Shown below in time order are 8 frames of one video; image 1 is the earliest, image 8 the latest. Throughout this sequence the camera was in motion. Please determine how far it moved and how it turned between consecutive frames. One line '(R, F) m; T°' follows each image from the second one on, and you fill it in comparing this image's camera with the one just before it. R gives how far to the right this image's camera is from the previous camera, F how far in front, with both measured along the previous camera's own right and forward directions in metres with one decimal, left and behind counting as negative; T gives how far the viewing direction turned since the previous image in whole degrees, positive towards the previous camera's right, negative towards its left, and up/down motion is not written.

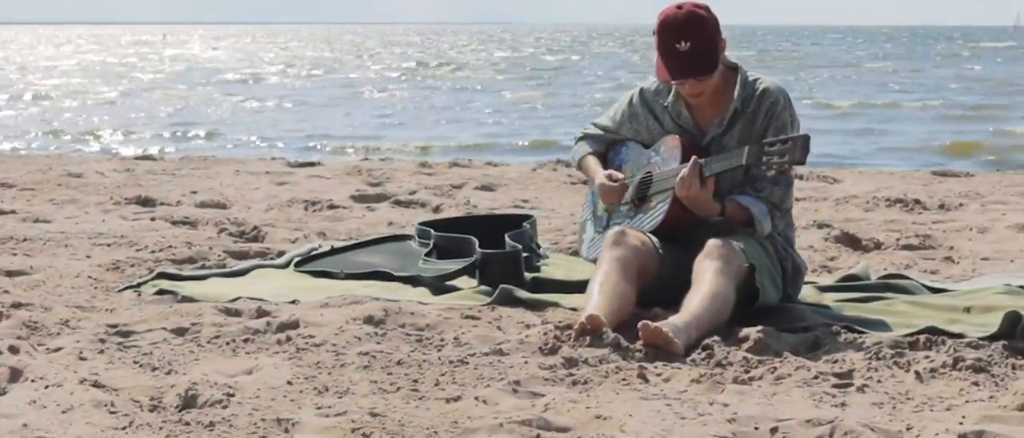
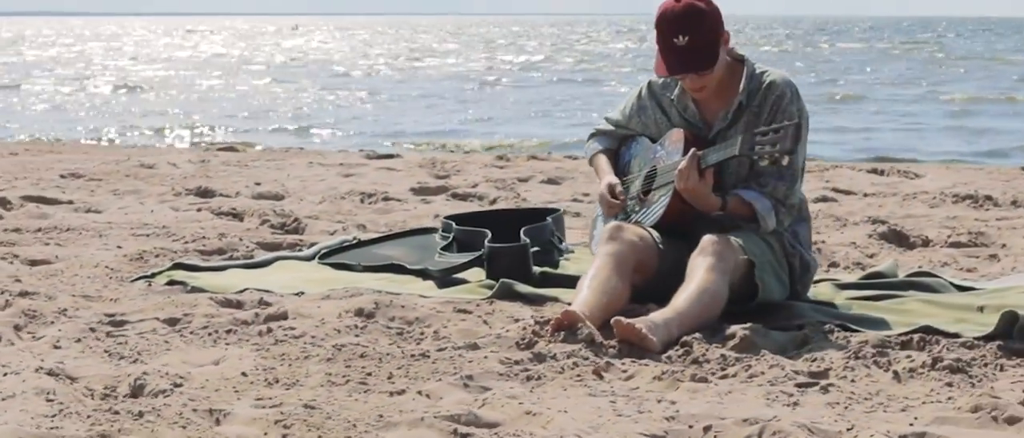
(+0.3, 0.0) m; -4°
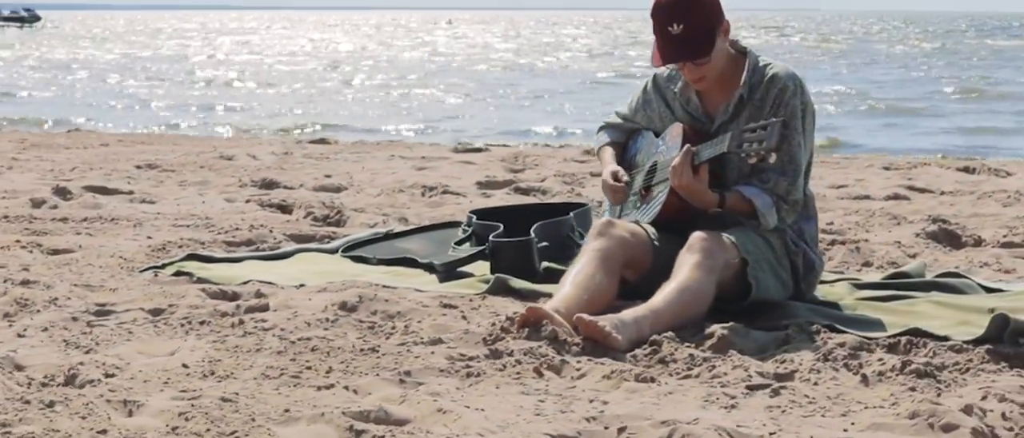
(+0.3, +0.1) m; -5°
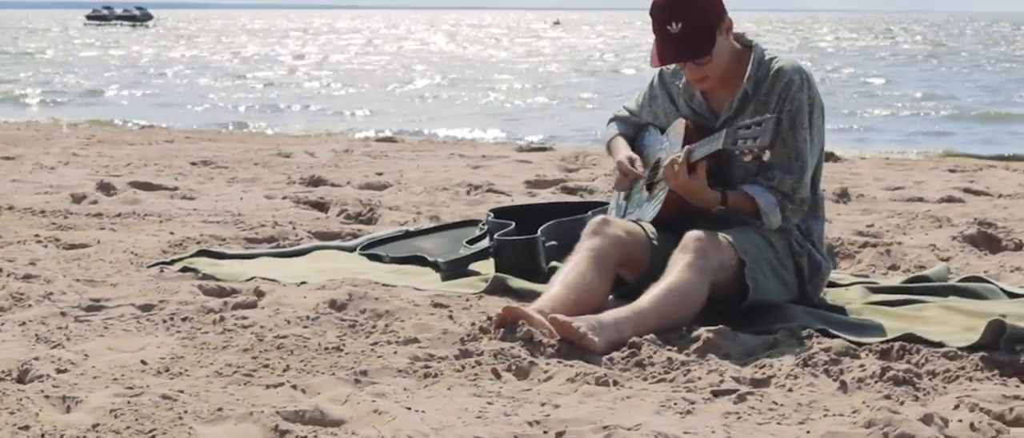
(+0.2, +0.1) m; -3°
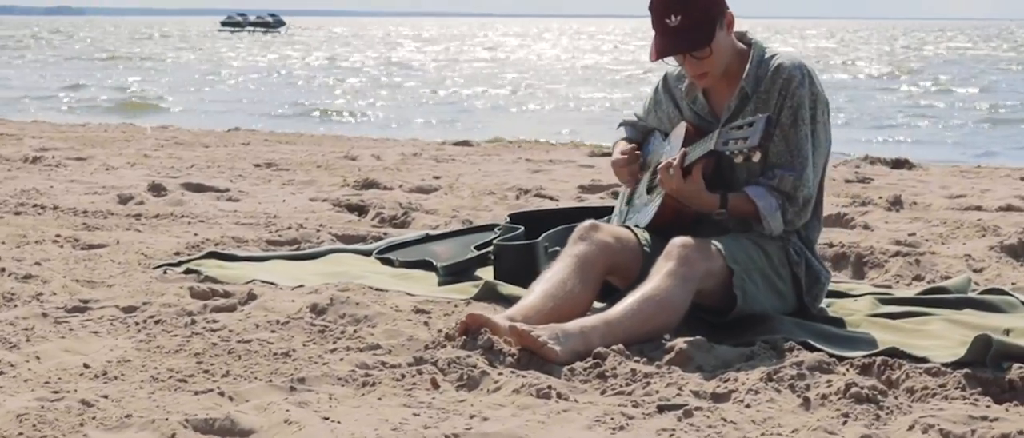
(+0.3, +0.1) m; -4°
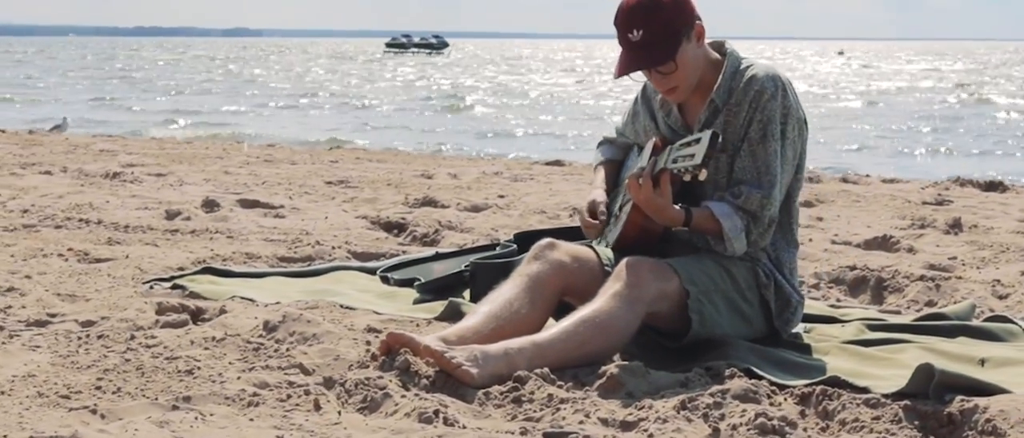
(+0.4, +0.1) m; -5°
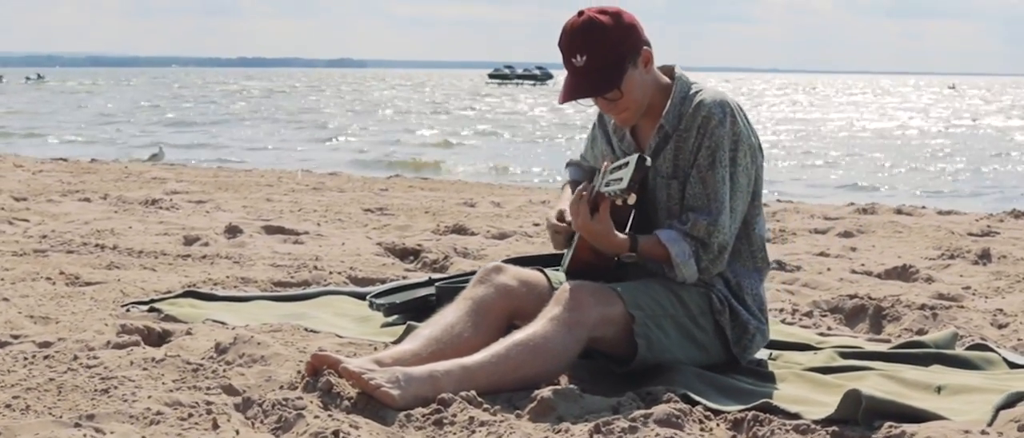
(+0.3, +0.1) m; -3°
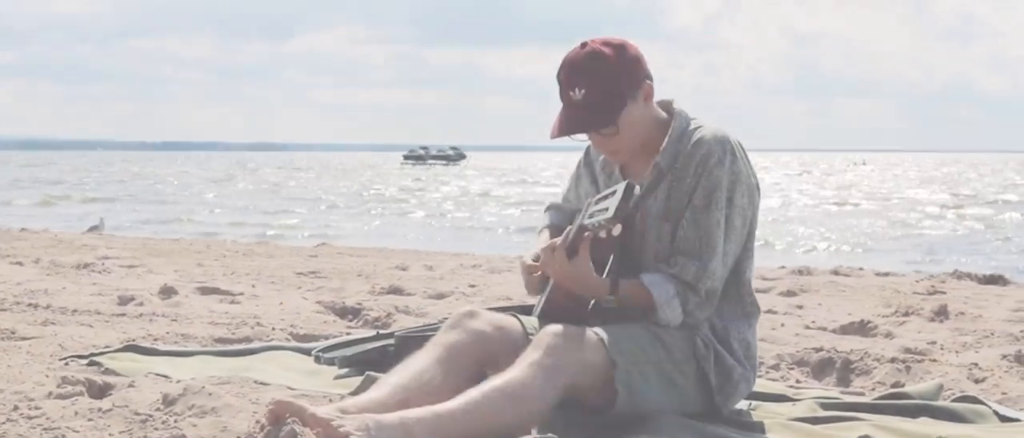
(-0.1, +0.2) m; +3°
